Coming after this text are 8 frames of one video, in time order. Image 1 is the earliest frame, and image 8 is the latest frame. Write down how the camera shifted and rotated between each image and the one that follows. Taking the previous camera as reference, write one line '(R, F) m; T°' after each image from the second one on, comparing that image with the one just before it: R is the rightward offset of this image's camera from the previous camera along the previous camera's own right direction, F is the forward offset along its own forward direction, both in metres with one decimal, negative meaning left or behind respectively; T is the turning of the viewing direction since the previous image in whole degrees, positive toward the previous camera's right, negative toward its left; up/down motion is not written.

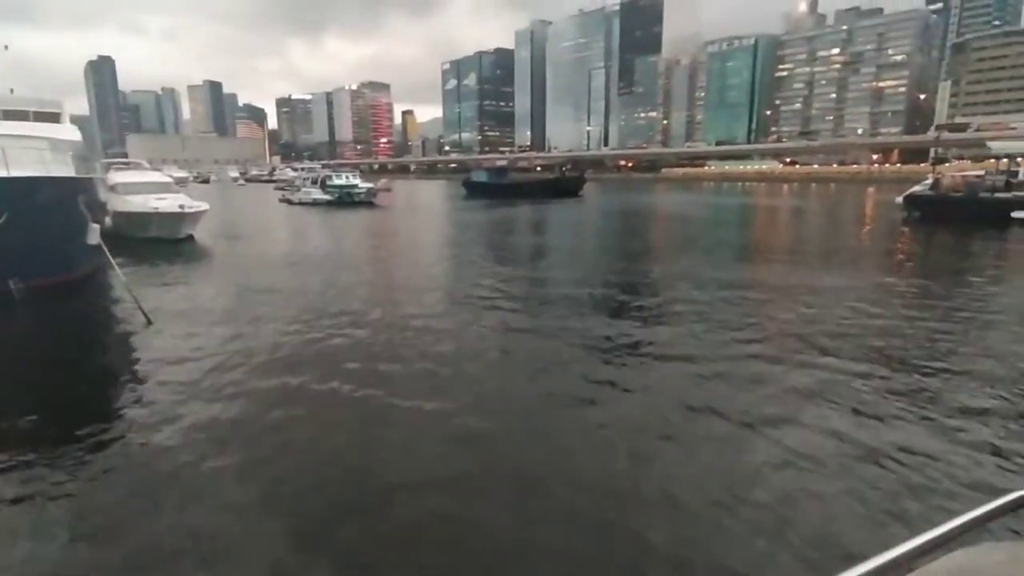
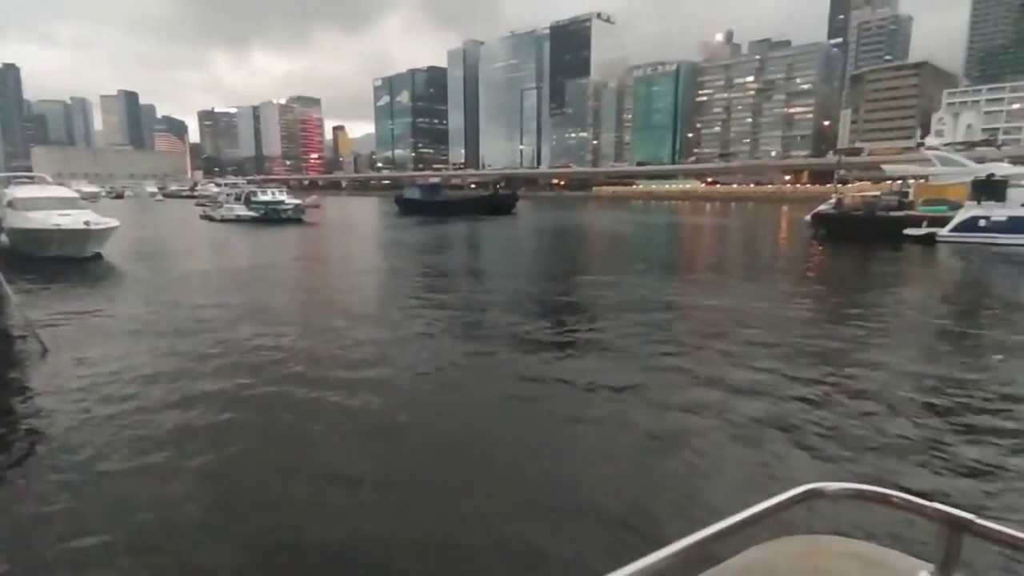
(+0.4, -0.6) m; +6°
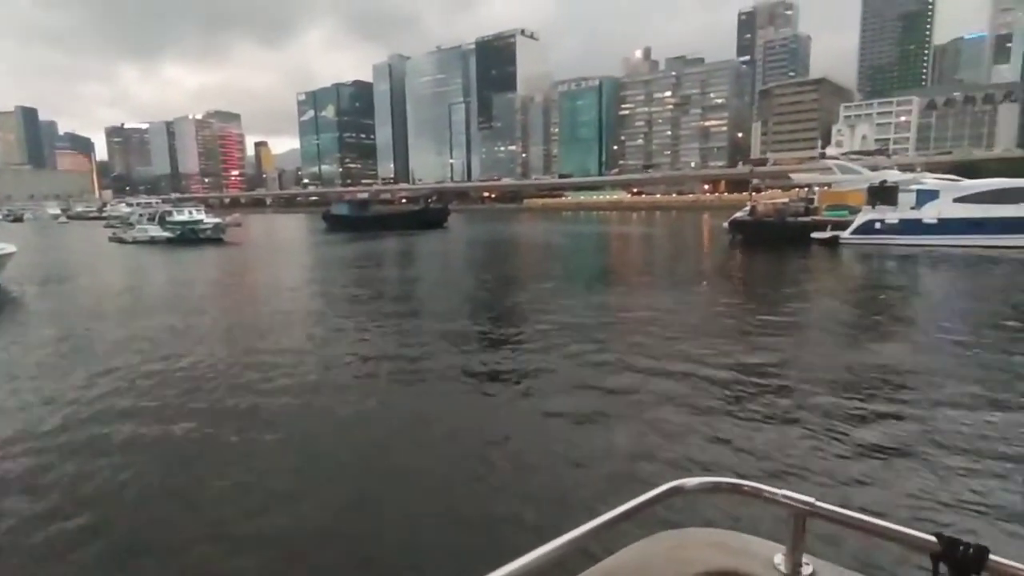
(+0.4, -0.3) m; +6°
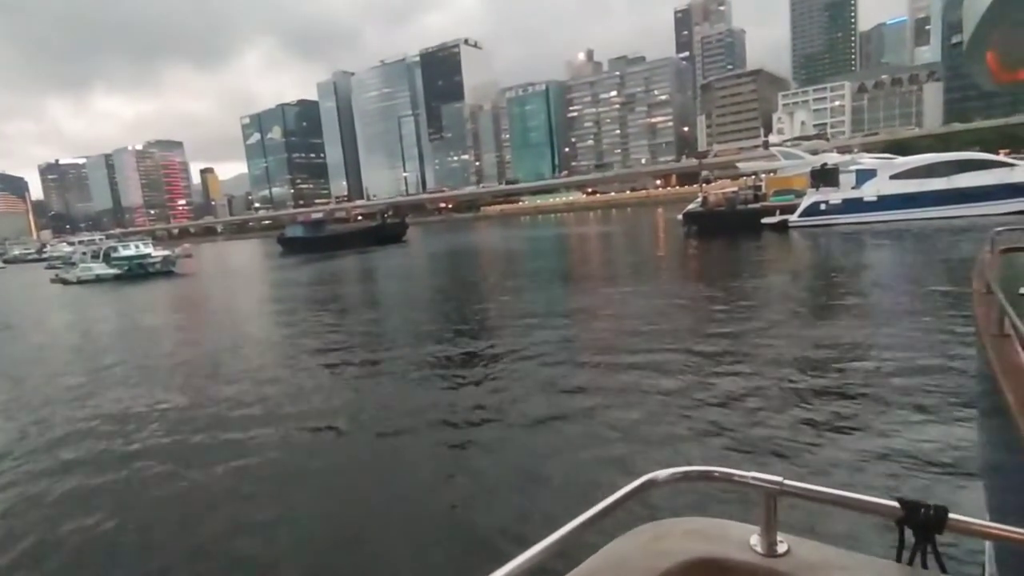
(+0.2, 0.0) m; +3°
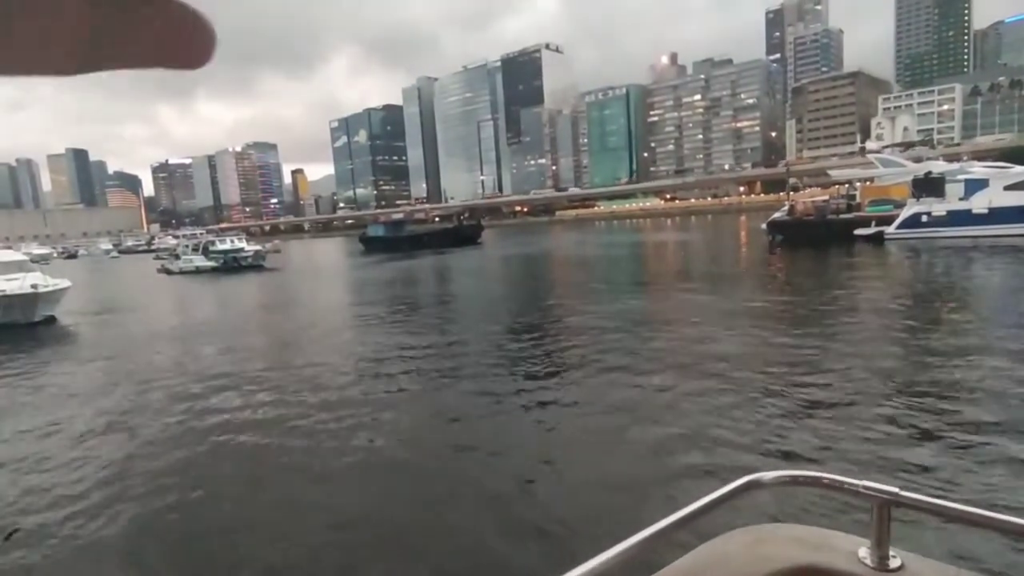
(-0.3, +0.1) m; -6°
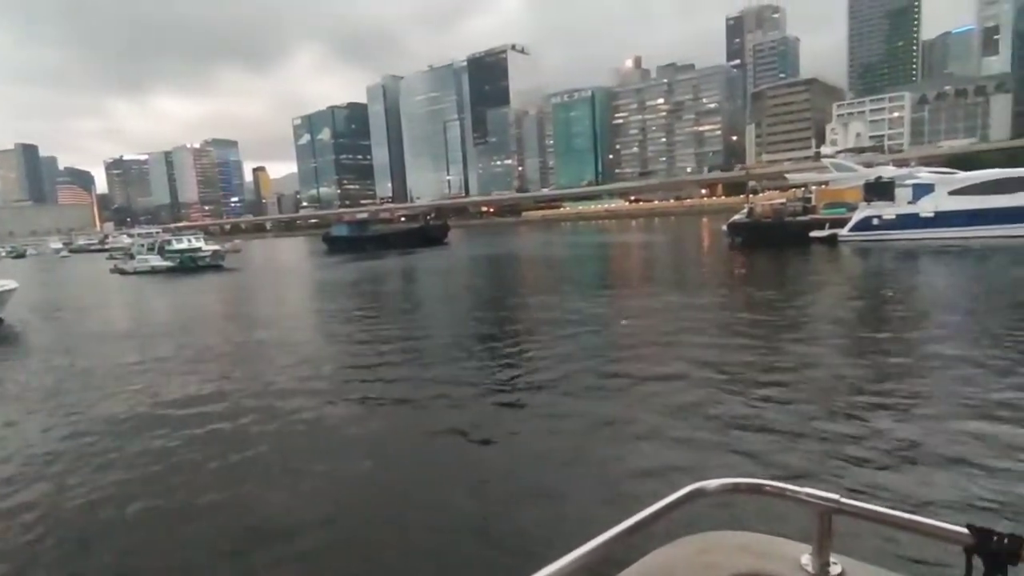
(+0.1, -0.1) m; +3°
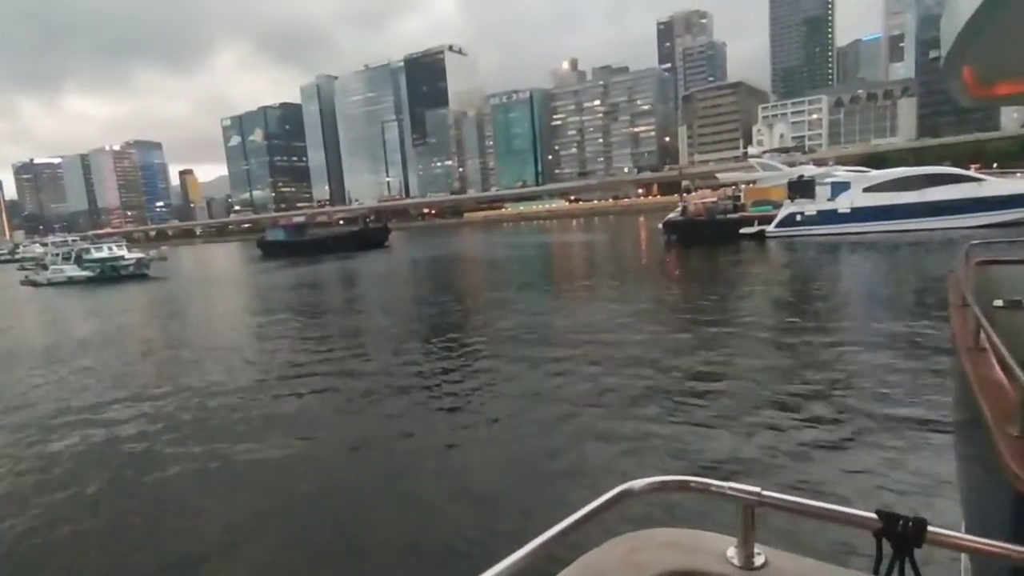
(+0.3, 0.0) m; +5°
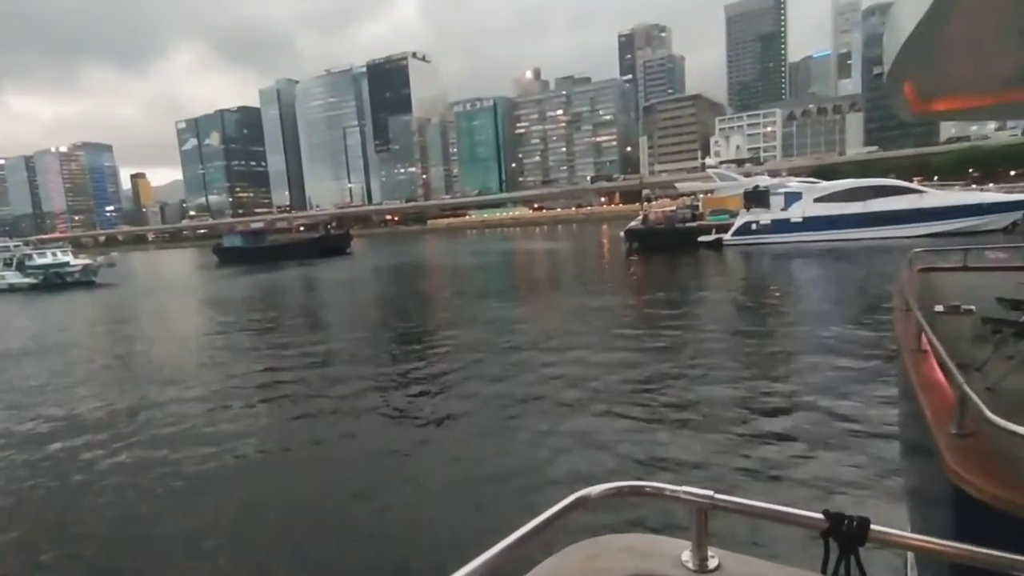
(+0.2, 0.0) m; +3°
